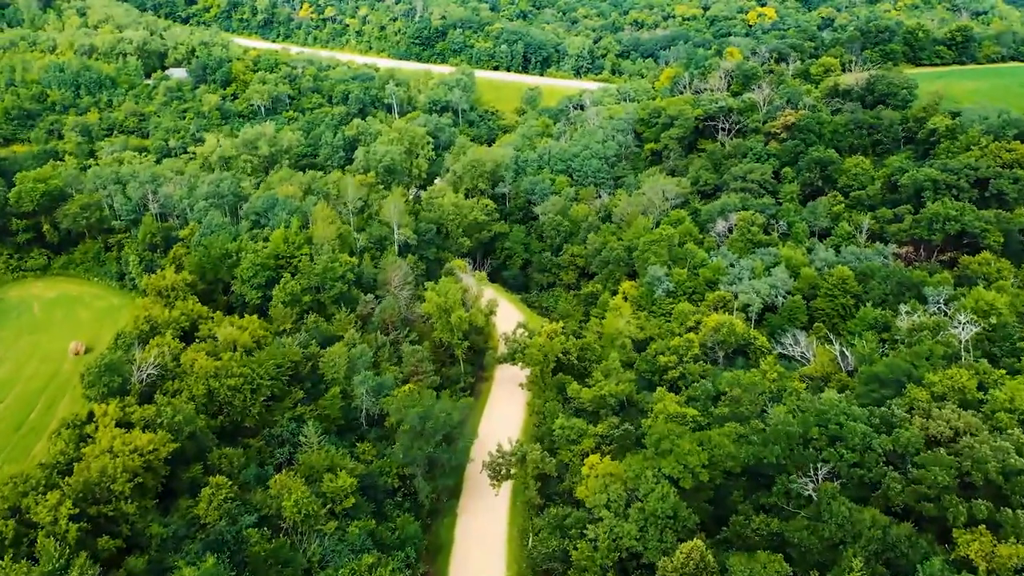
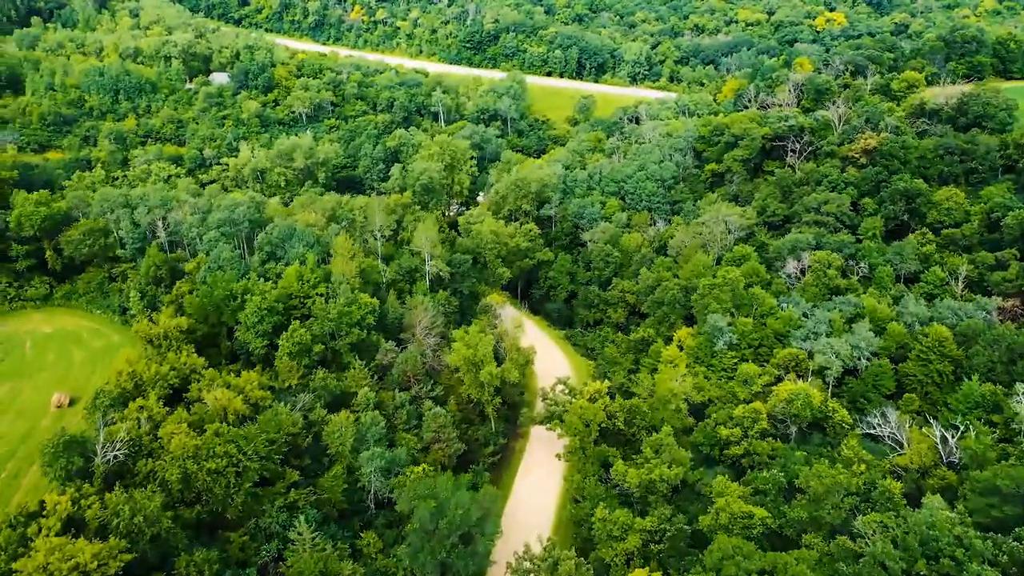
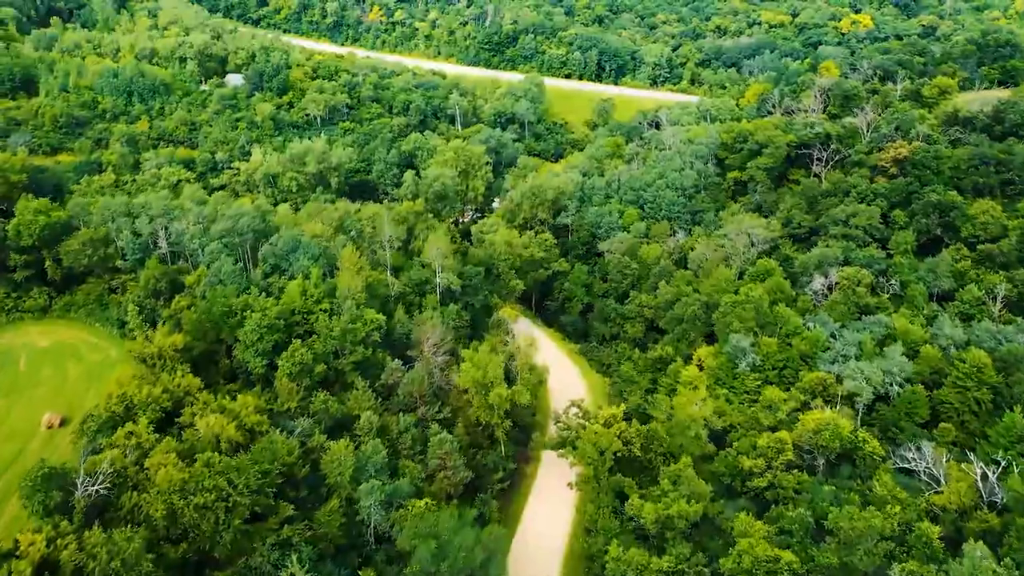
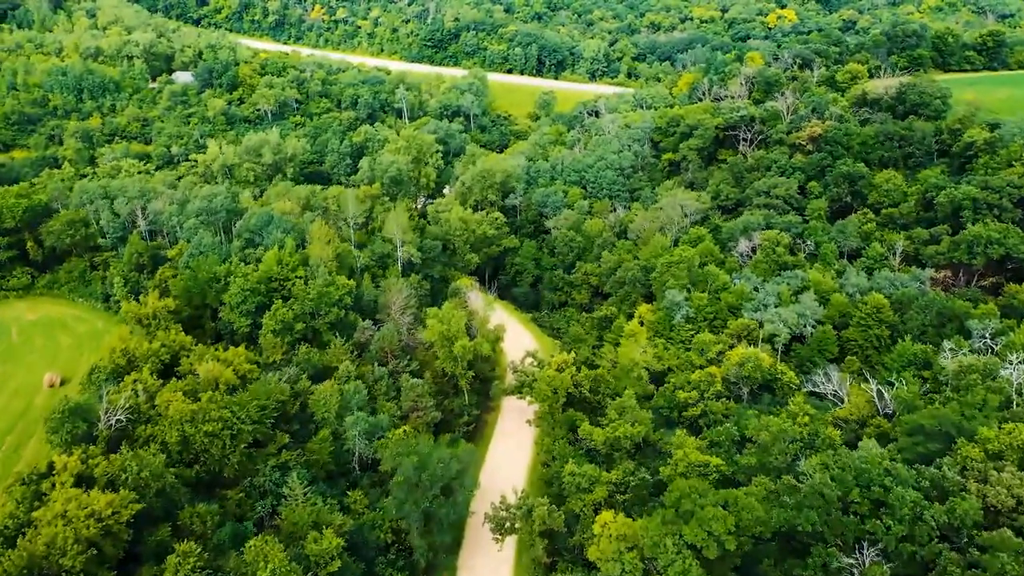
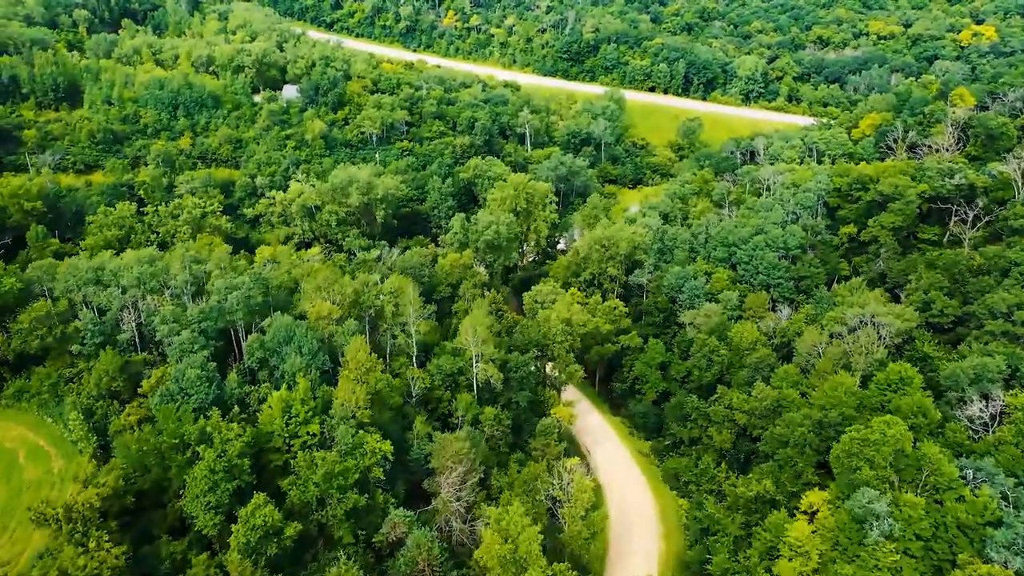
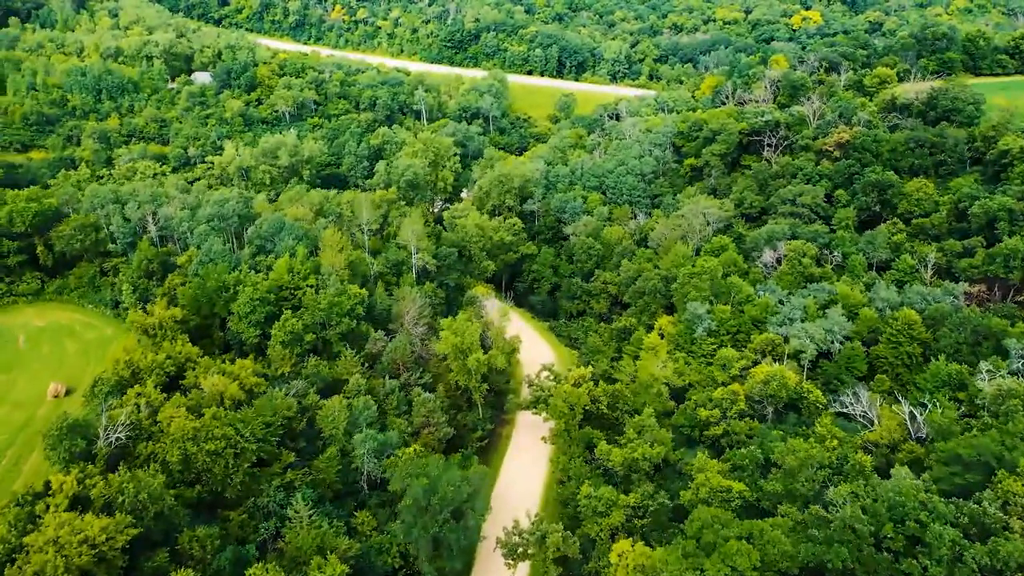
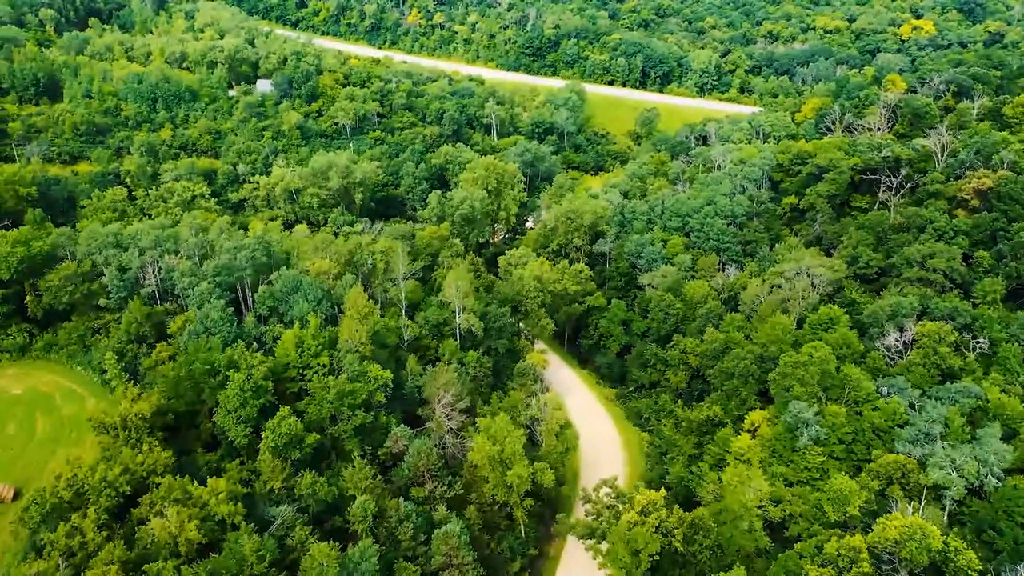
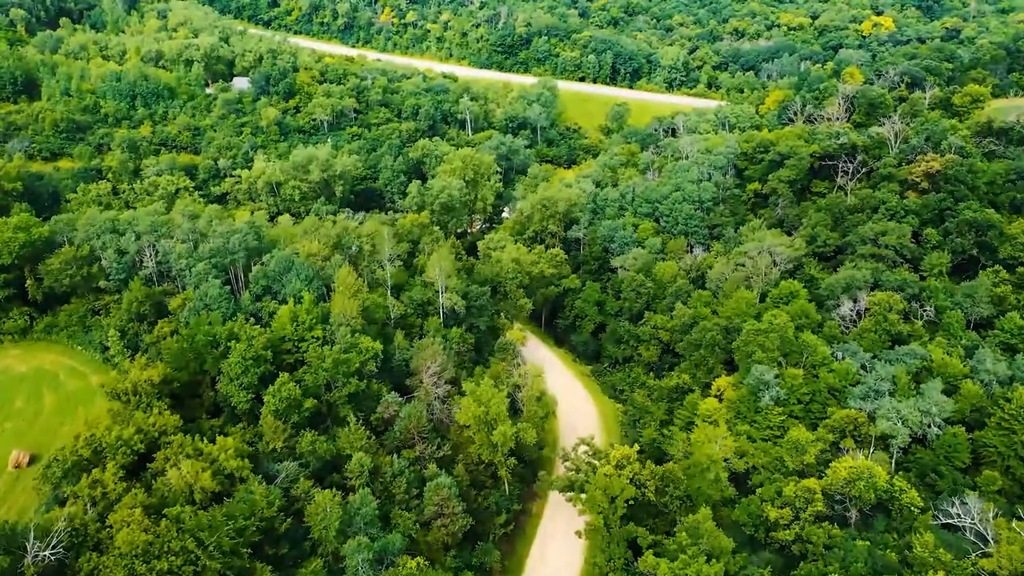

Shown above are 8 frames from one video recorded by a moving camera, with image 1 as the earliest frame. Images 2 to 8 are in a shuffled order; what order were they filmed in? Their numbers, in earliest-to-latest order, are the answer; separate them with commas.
4, 6, 2, 3, 8, 7, 5
